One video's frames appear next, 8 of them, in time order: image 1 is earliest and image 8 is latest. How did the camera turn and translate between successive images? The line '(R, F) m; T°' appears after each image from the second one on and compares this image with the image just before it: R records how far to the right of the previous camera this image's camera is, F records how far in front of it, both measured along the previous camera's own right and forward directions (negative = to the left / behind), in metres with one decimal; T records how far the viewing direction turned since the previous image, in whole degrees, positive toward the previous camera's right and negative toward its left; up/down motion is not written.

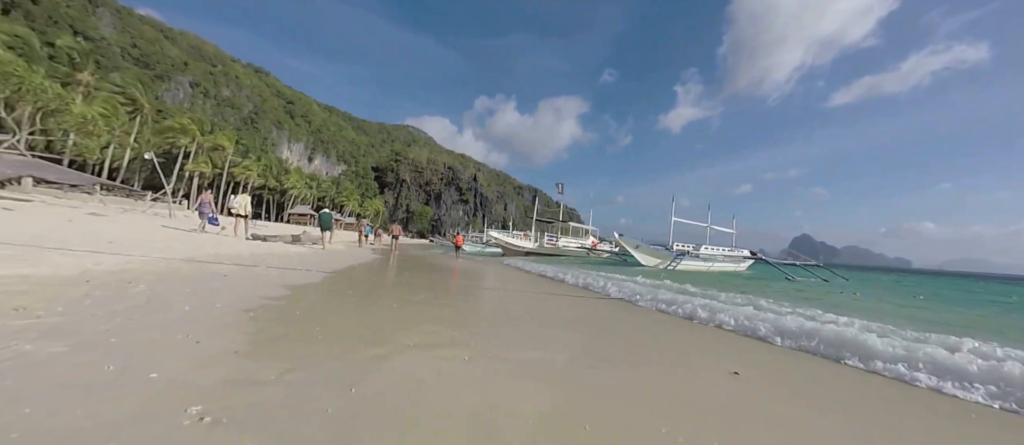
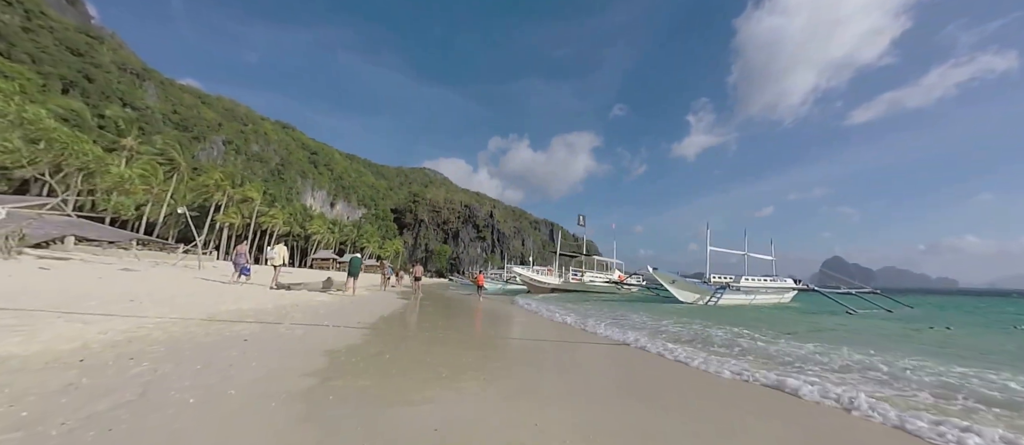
(-0.4, +0.6) m; -3°
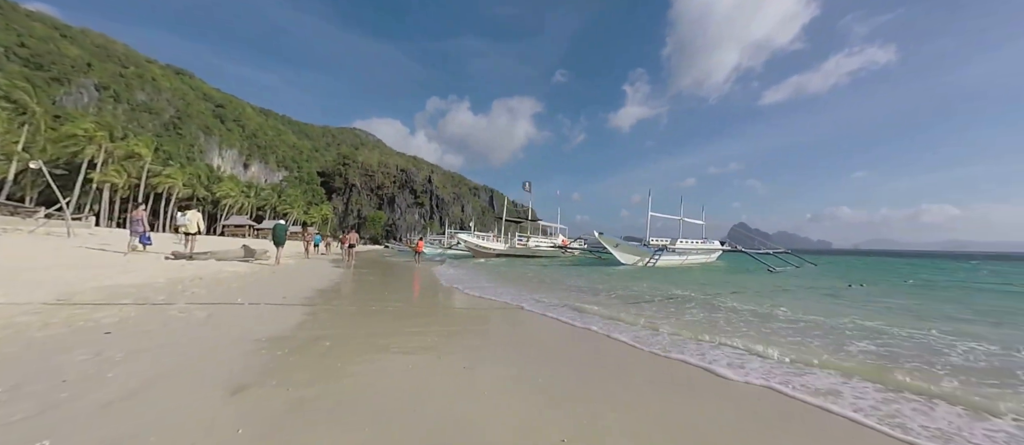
(-0.4, +0.9) m; +10°
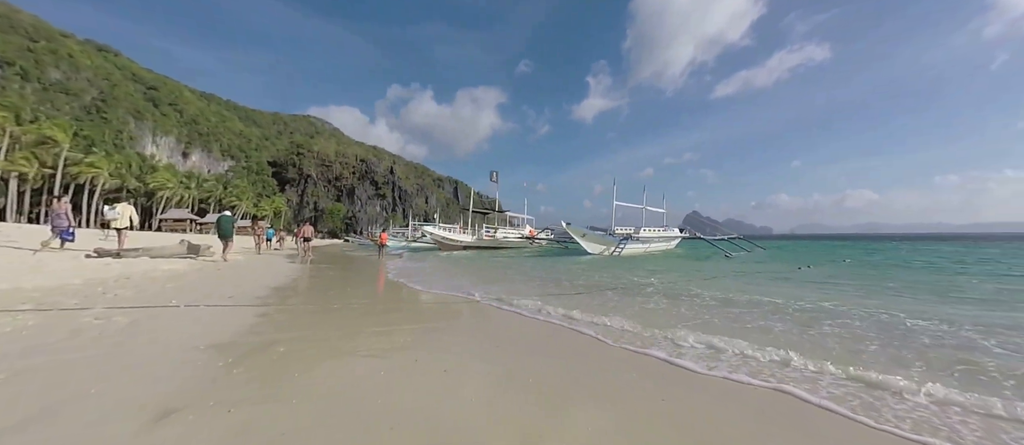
(-0.1, +0.3) m; +6°
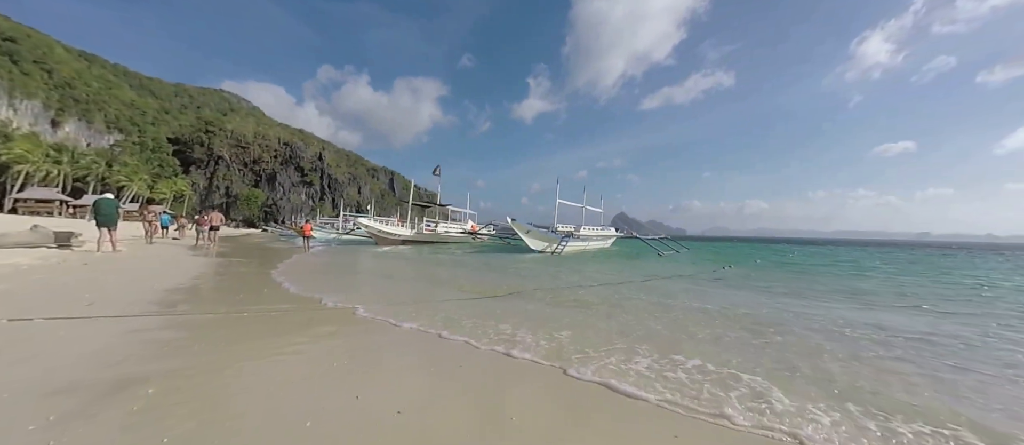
(-0.2, +0.5) m; +10°
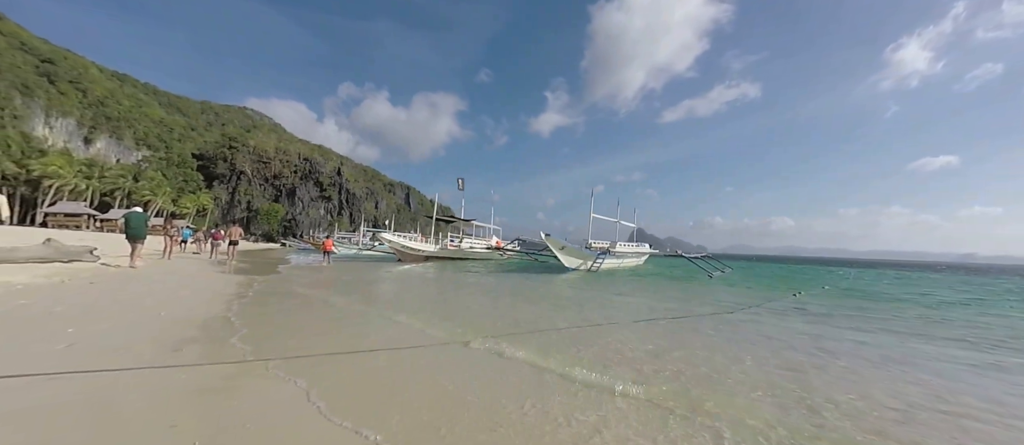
(-1.1, +1.1) m; -2°
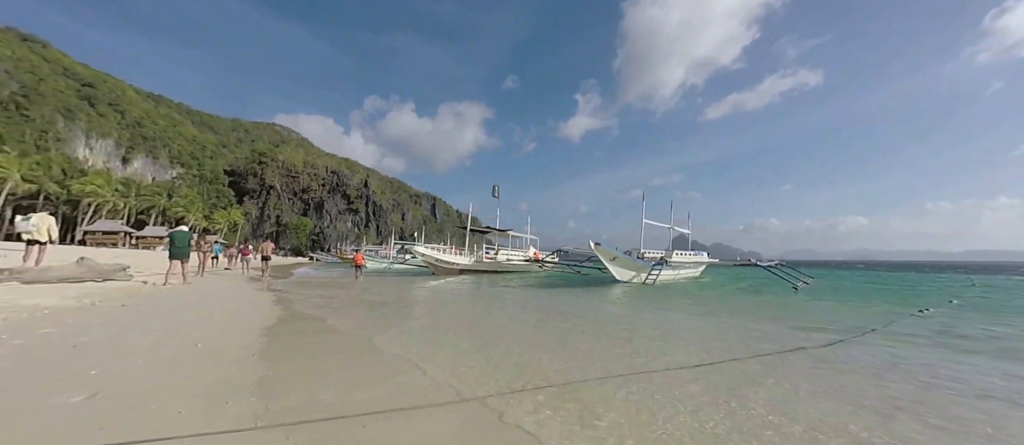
(-1.4, +1.4) m; -3°
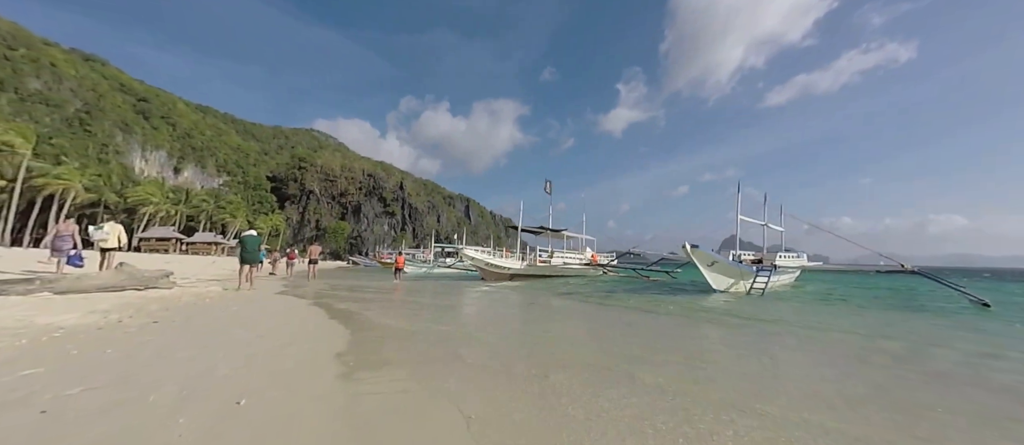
(-1.6, +2.2) m; -5°
